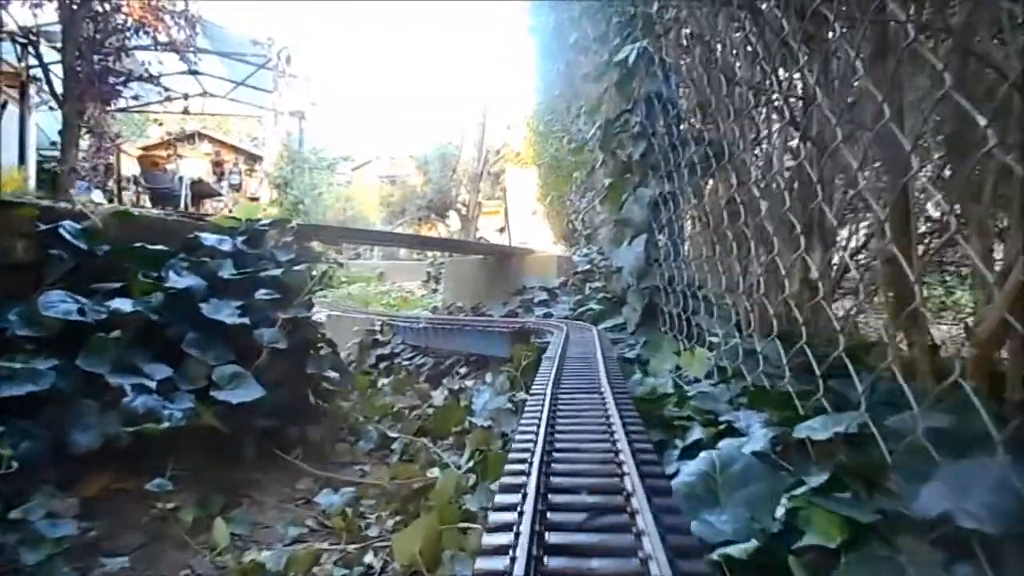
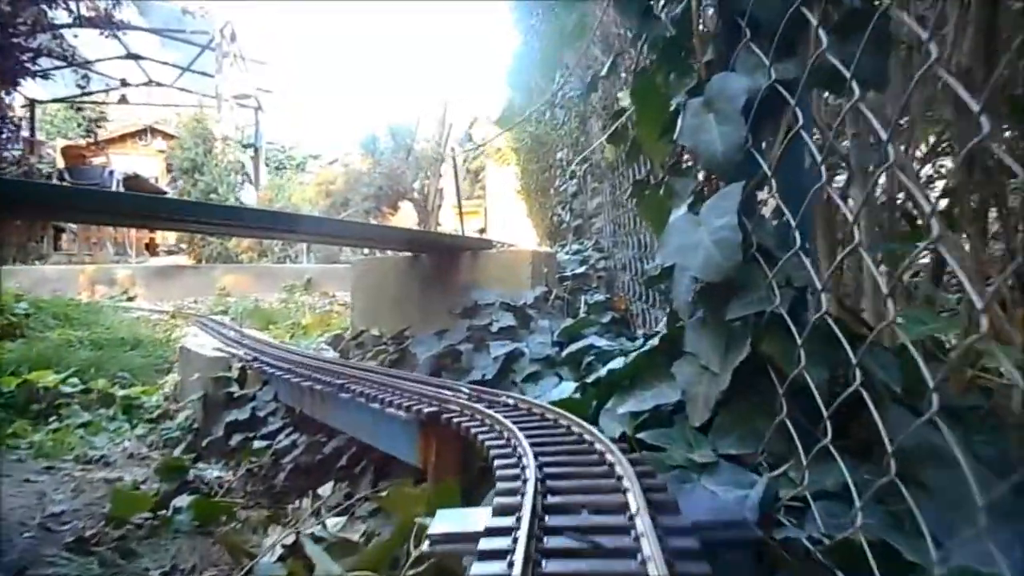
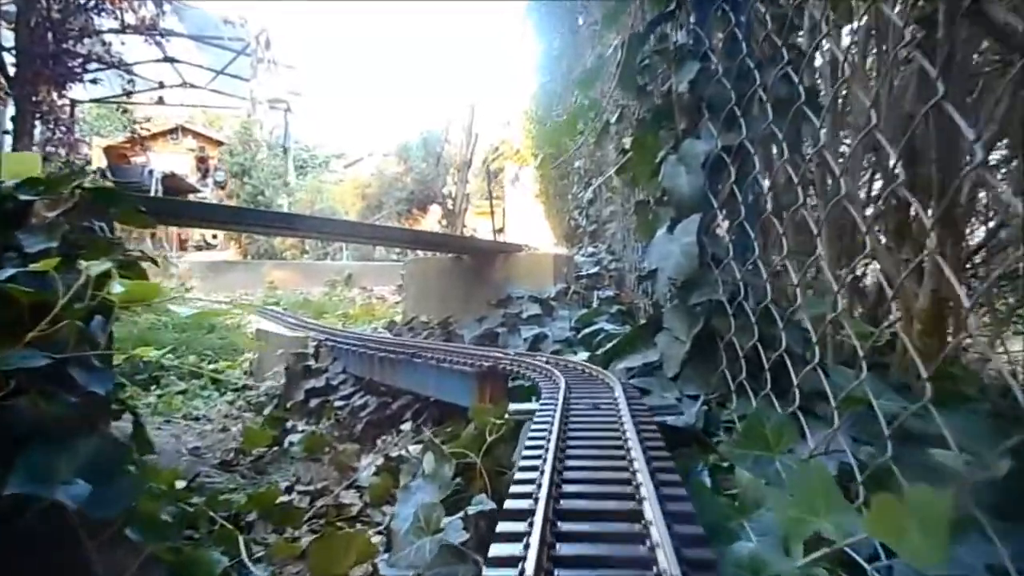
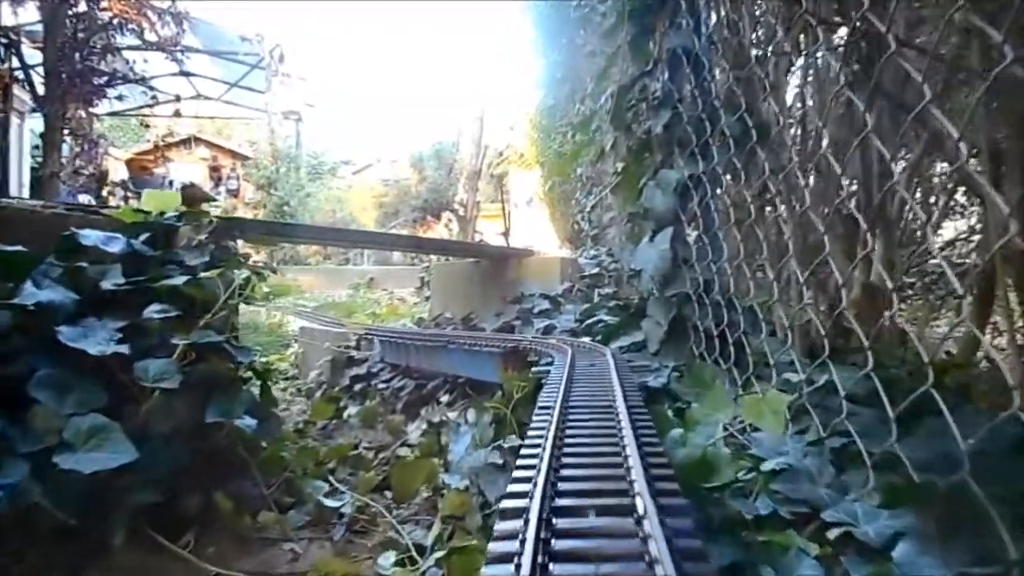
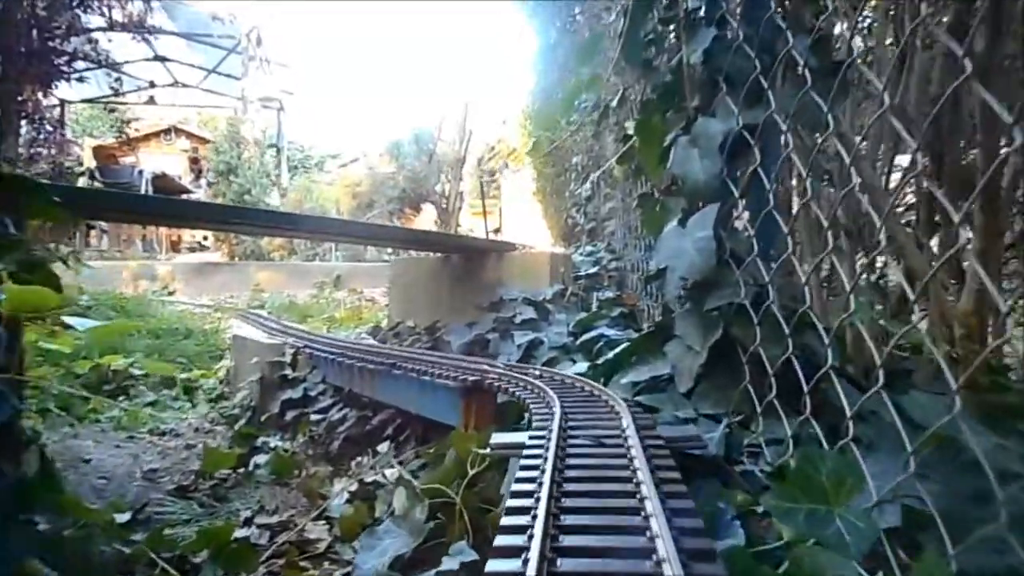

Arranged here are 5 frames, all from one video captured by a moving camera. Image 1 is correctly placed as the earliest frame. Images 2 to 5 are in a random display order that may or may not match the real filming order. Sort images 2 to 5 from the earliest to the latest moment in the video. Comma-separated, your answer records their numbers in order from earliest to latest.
4, 3, 5, 2
